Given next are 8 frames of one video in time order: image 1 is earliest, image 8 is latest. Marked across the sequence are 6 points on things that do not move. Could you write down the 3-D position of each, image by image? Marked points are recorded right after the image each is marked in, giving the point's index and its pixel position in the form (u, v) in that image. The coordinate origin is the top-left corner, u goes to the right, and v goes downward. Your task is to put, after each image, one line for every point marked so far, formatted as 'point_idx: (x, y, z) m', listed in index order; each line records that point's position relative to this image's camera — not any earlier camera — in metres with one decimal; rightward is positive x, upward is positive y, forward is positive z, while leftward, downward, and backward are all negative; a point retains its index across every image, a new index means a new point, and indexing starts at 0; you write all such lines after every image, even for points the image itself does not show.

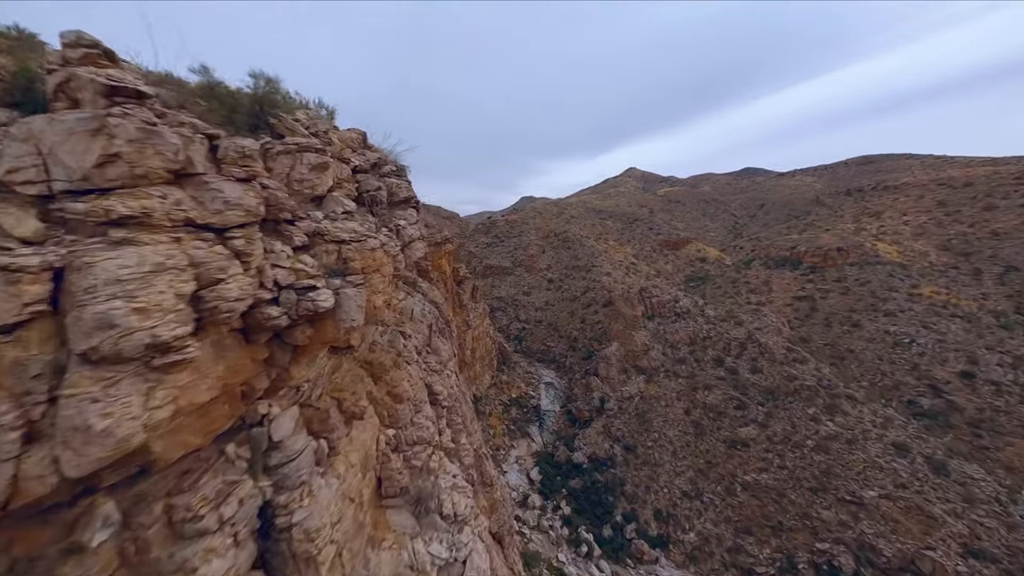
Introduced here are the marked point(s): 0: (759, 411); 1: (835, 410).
0: (+15.5, -7.8, +19.7) m
1: (+19.0, -7.3, +18.2) m
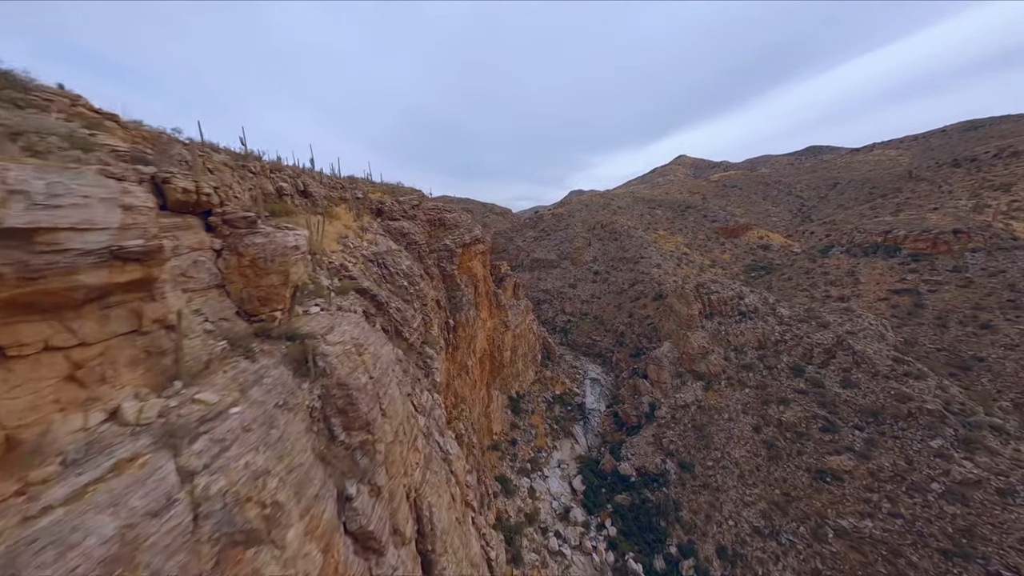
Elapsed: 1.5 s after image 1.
0: (+17.5, -7.7, +16.0) m
1: (+20.8, -7.2, +14.0) m
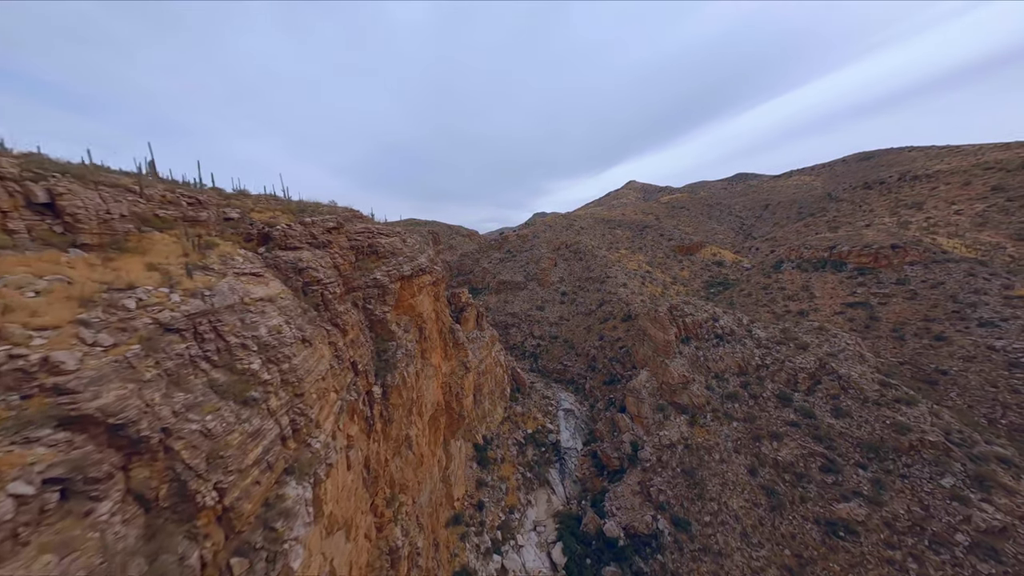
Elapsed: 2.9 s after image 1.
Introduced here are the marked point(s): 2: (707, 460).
0: (+15.9, -8.7, +14.3) m
1: (+19.3, -8.0, +12.7) m
2: (+10.7, -9.4, +17.1) m
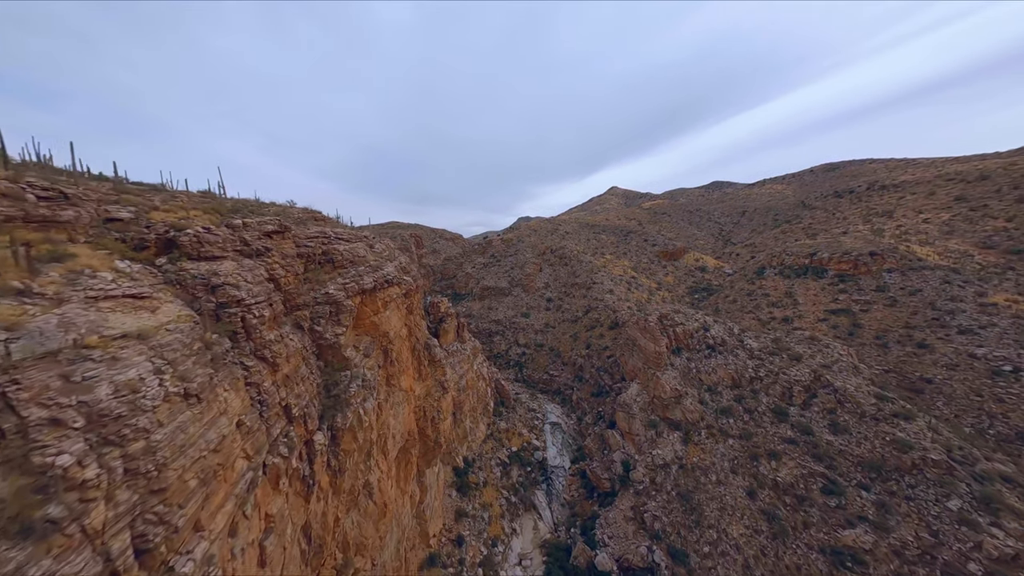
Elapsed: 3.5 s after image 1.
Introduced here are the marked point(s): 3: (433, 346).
0: (+15.1, -9.2, +13.4) m
1: (+18.6, -8.4, +12.1) m
2: (+9.8, -10.0, +16.0) m
3: (-3.8, -2.8, +15.2) m
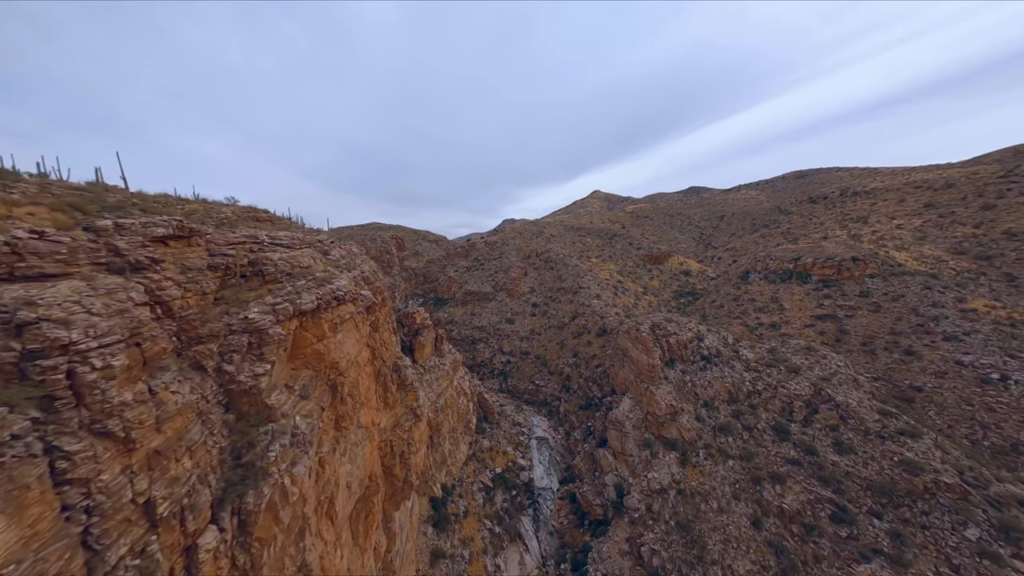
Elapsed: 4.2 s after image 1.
0: (+14.5, -9.7, +12.4) m
1: (+18.0, -8.9, +11.2) m
2: (+9.0, -10.4, +14.7) m
3: (-4.5, -3.3, +13.2) m
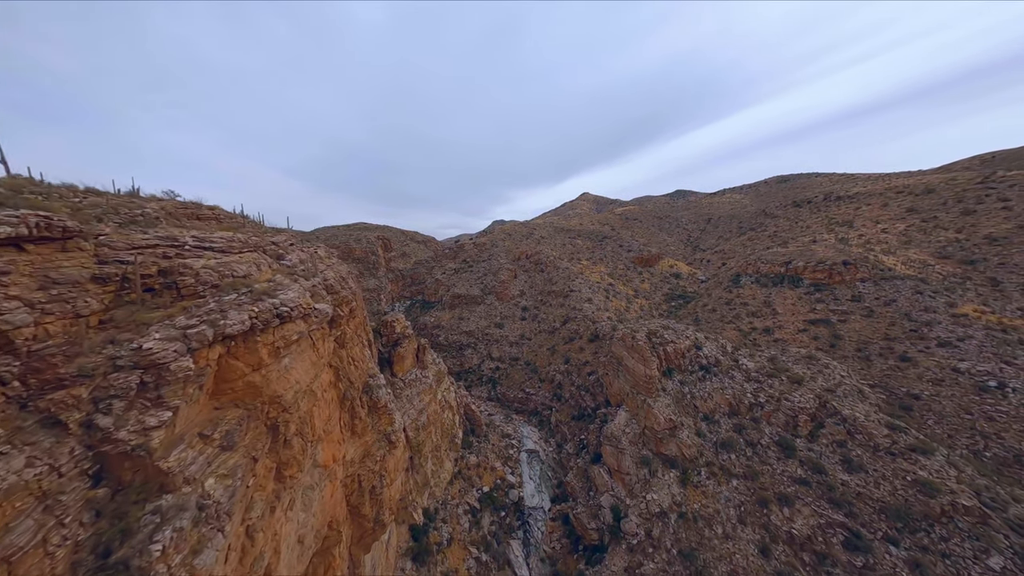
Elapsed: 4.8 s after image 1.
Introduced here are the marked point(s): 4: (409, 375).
0: (+14.0, -10.0, +11.5) m
1: (+17.6, -9.2, +10.4) m
2: (+8.5, -10.8, +13.6) m
3: (-5.0, -3.6, +11.7) m
4: (-5.5, -4.6, +16.7) m
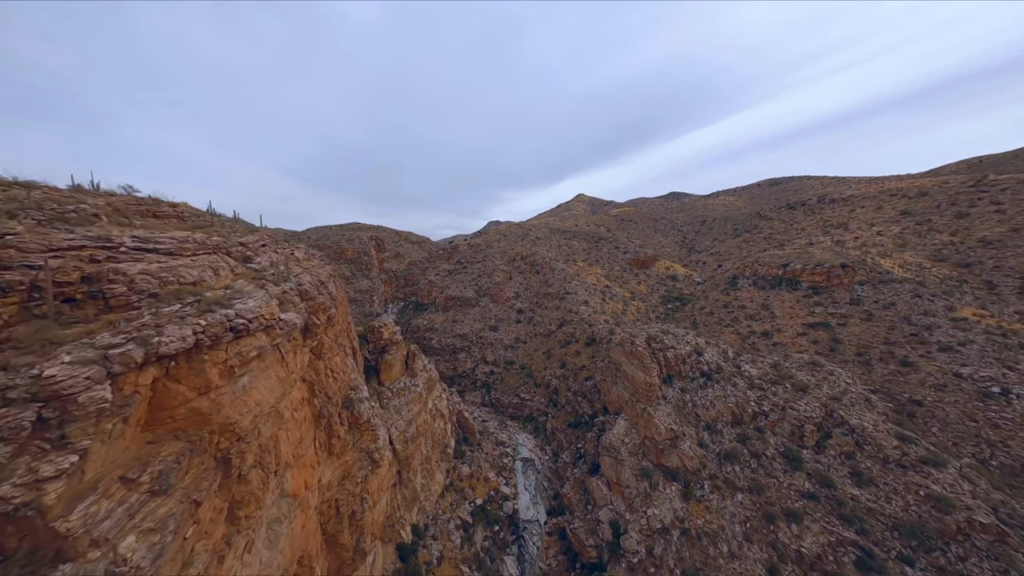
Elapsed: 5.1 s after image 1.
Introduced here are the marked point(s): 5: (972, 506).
0: (+13.8, -10.2, +10.8) m
1: (+17.4, -9.4, +9.8) m
2: (+8.2, -11.0, +12.9) m
3: (-5.2, -3.8, +10.8) m
4: (-5.8, -4.8, +15.8) m
5: (+17.1, -8.1, +11.7) m
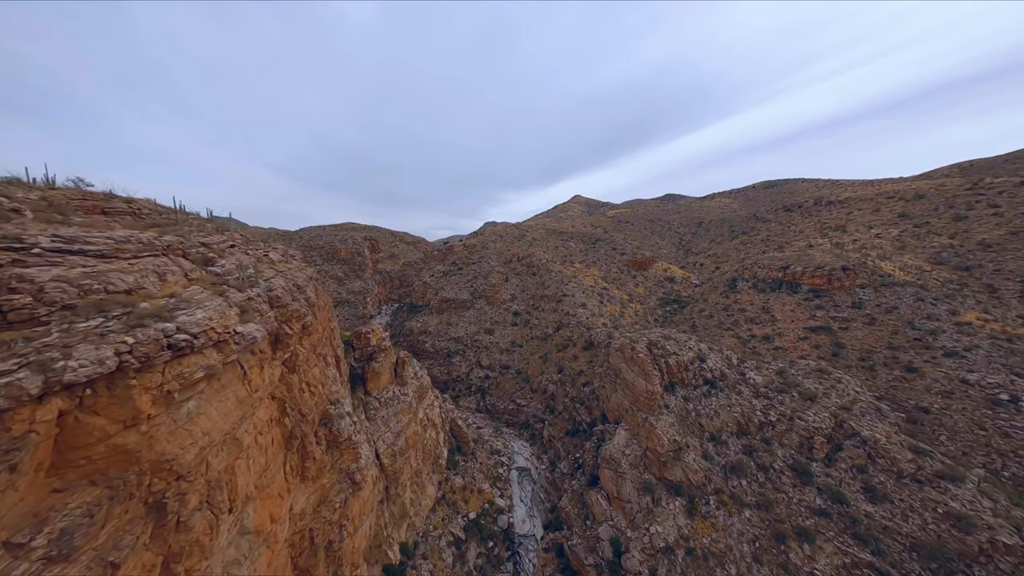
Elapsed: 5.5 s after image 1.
0: (+13.6, -10.4, +10.1) m
1: (+17.2, -9.6, +9.1) m
2: (+8.0, -11.2, +12.1) m
3: (-5.4, -3.9, +9.9) m
4: (-6.0, -5.0, +14.9) m
5: (+16.9, -8.3, +11.0) m
